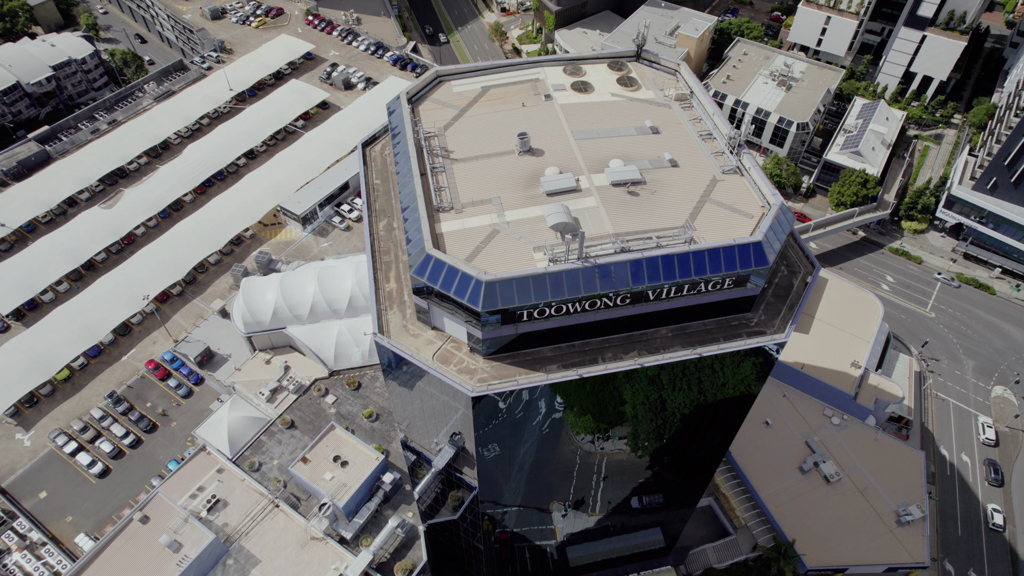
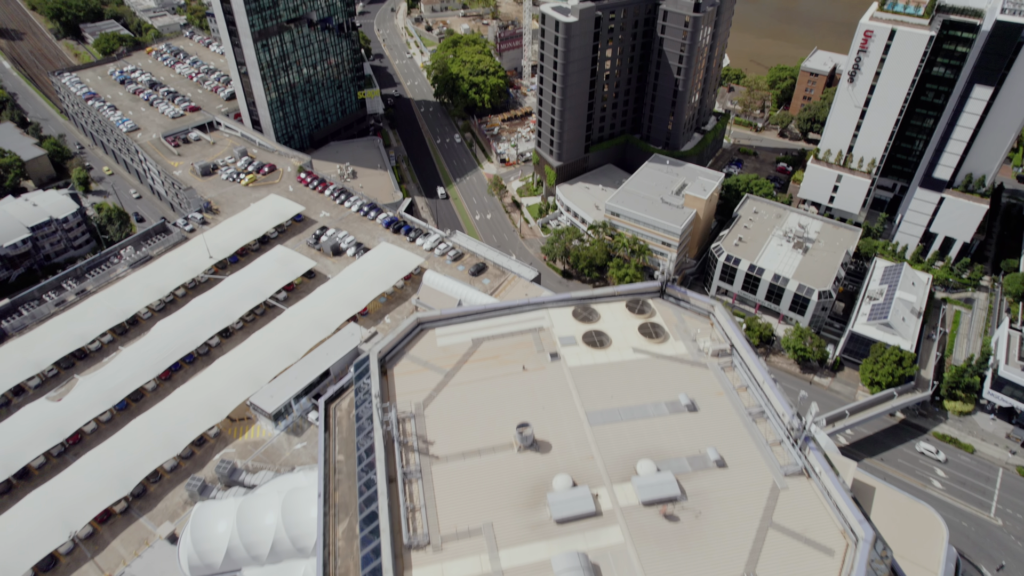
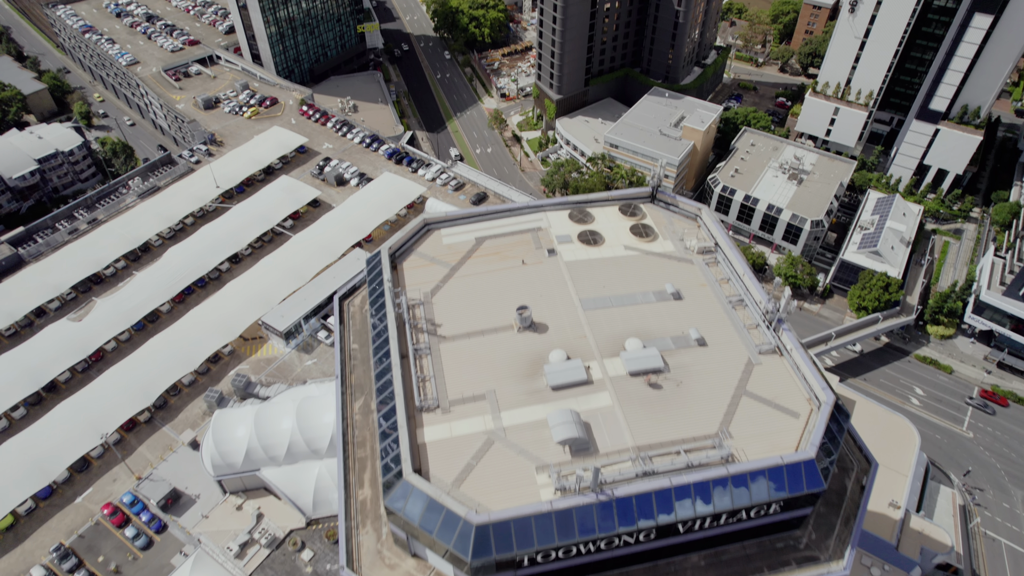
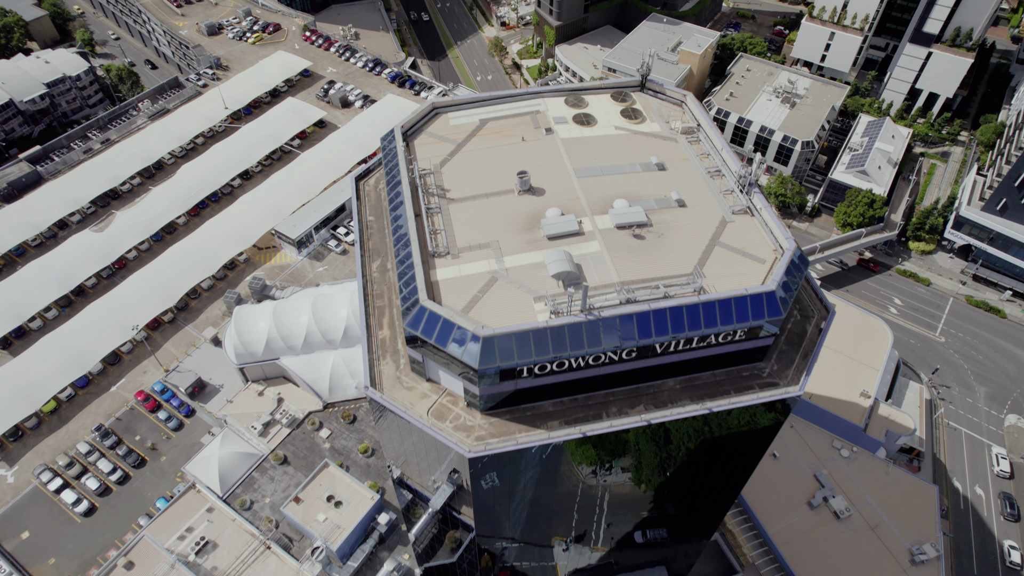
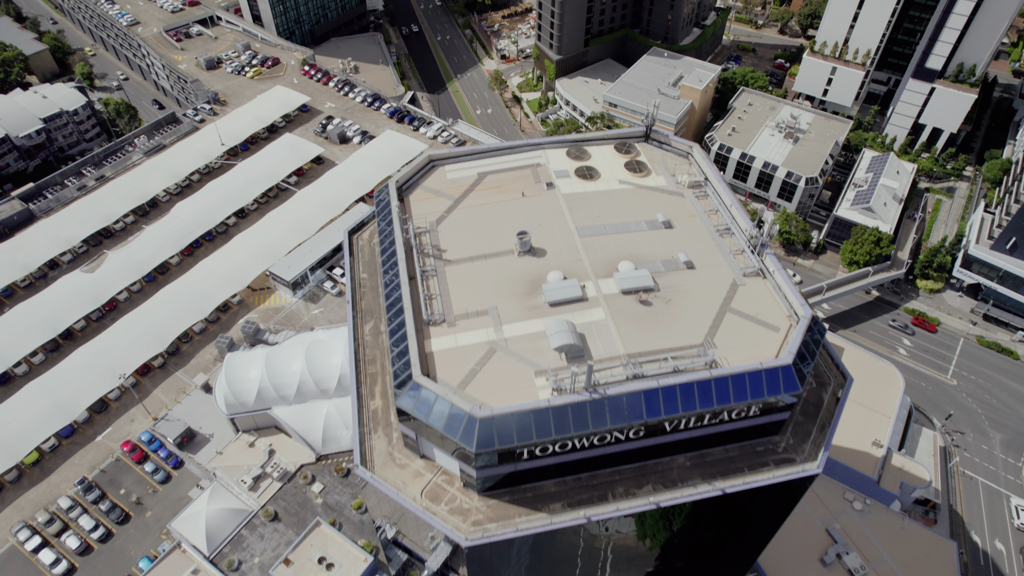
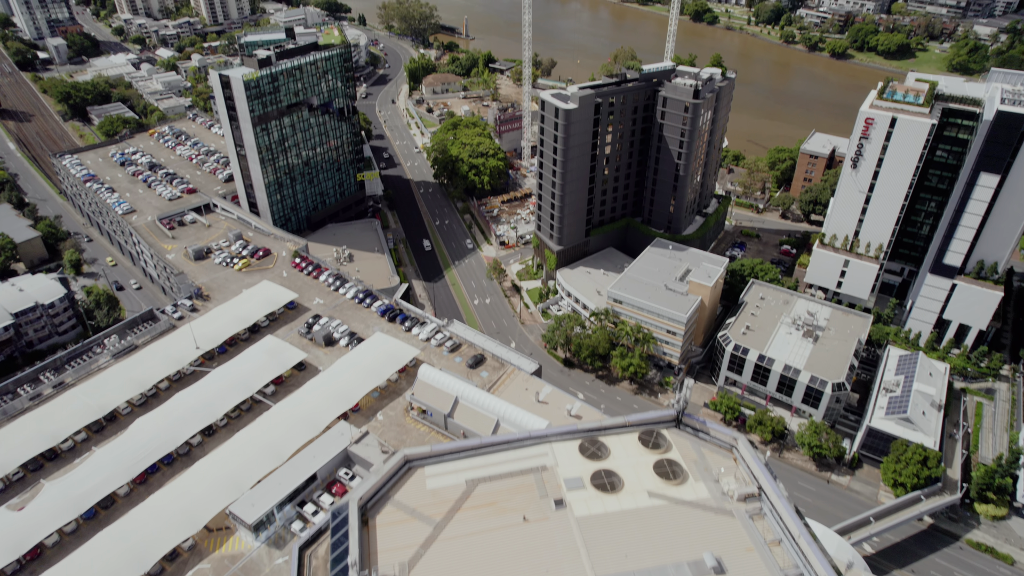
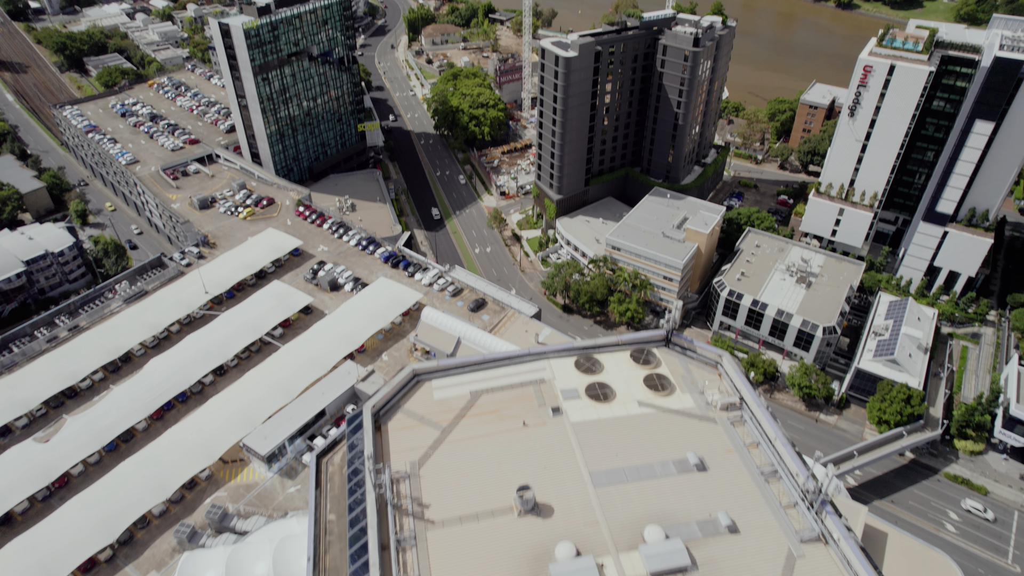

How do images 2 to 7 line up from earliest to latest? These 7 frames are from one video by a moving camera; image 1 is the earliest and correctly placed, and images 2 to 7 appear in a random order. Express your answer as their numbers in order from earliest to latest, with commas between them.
4, 5, 3, 2, 7, 6
